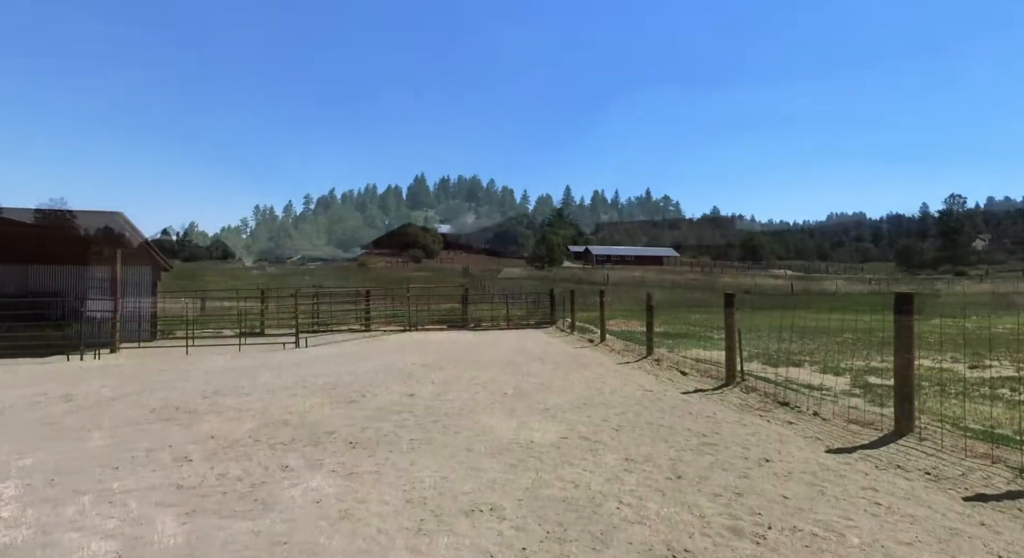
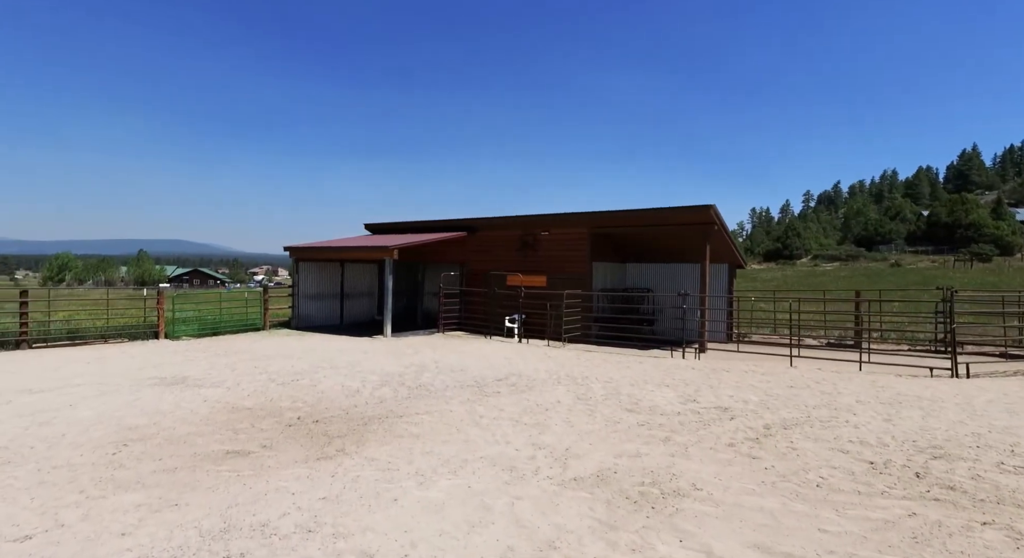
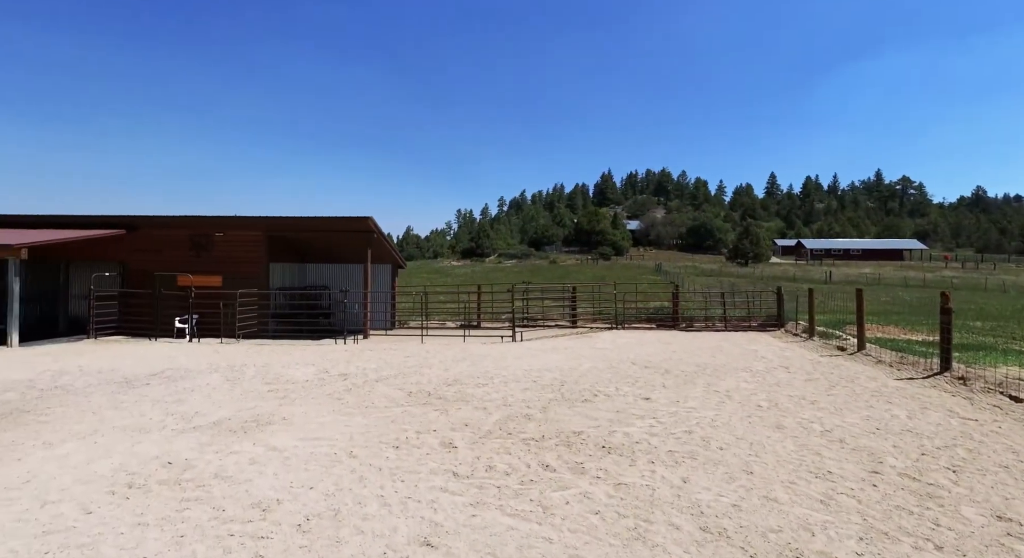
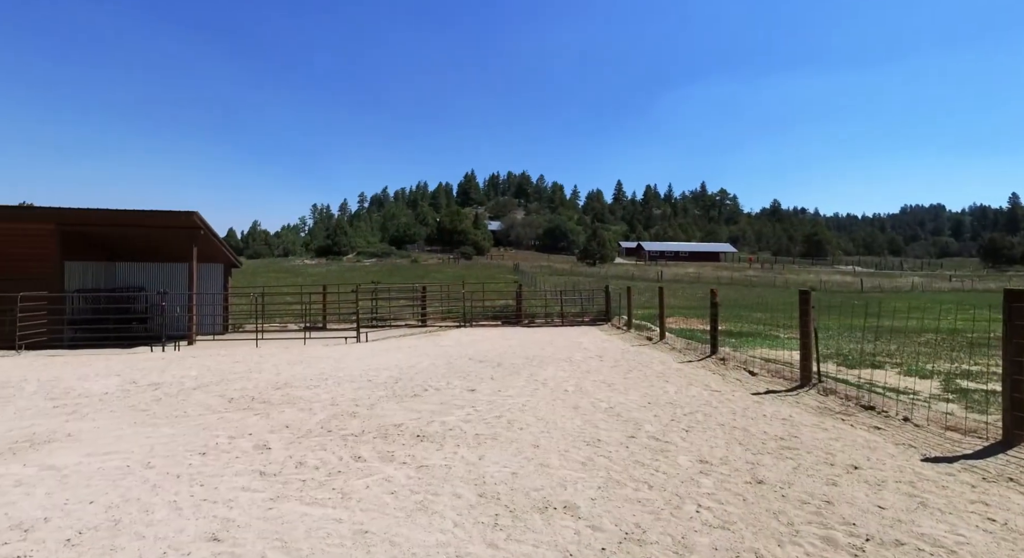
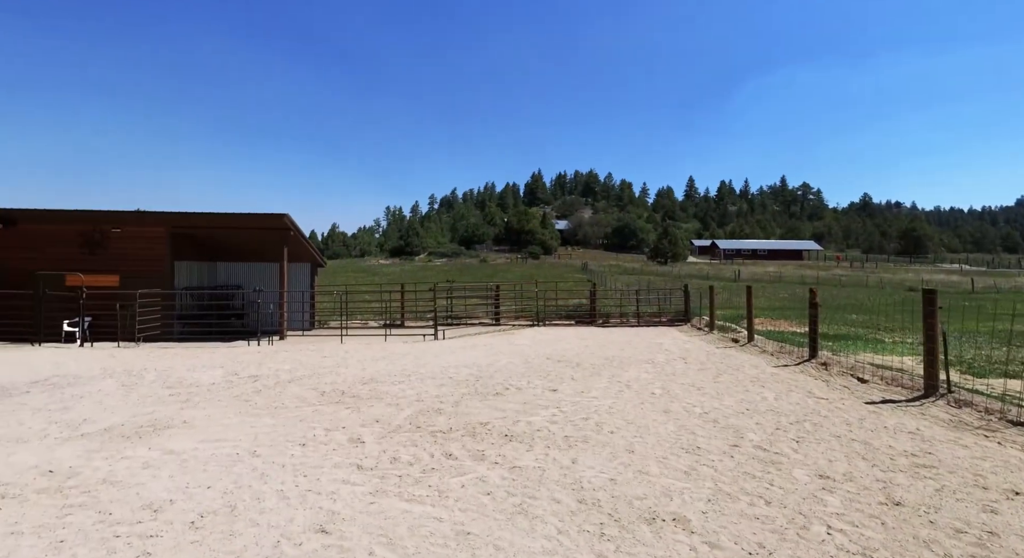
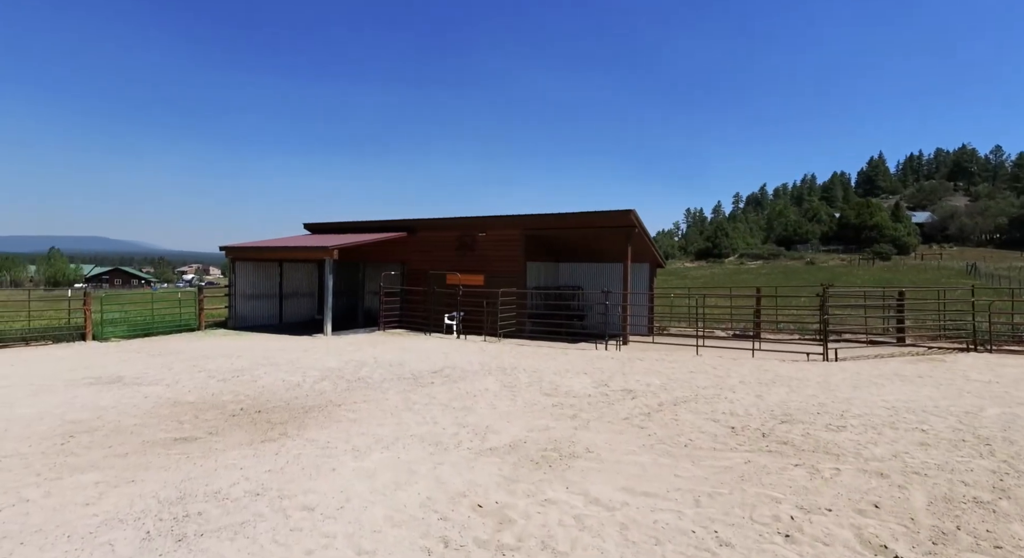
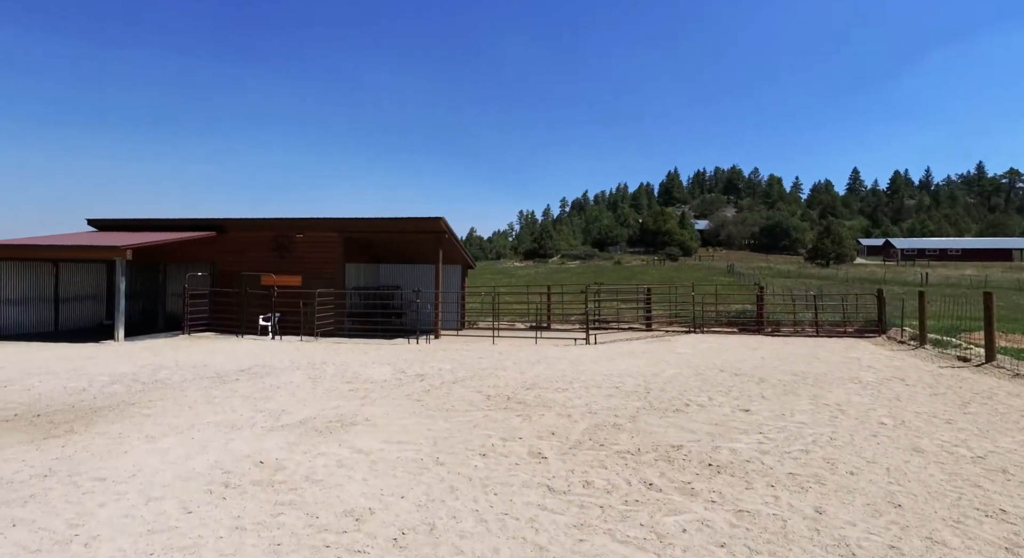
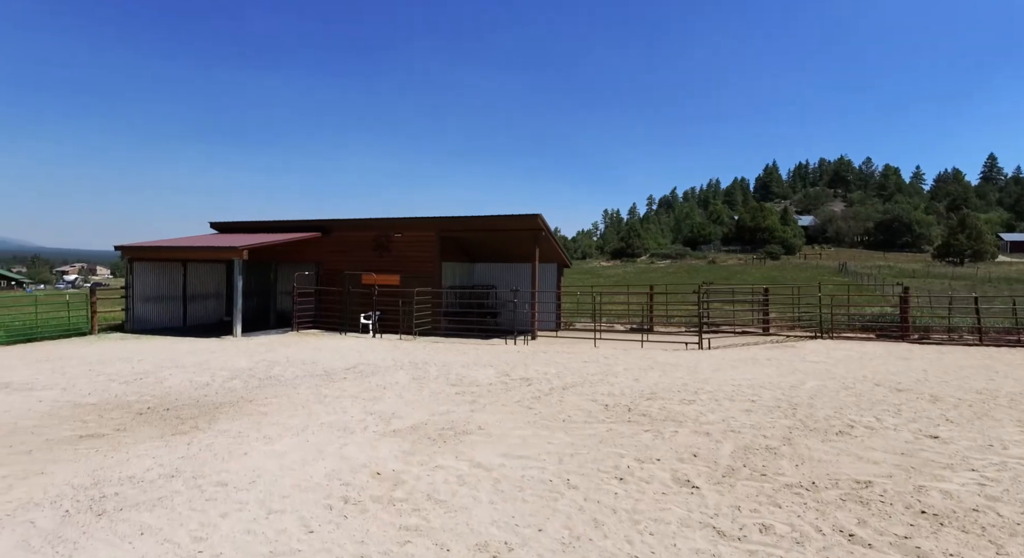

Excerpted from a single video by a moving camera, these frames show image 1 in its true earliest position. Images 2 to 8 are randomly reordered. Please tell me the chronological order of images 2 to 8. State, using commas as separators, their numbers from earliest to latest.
4, 5, 3, 7, 8, 6, 2
